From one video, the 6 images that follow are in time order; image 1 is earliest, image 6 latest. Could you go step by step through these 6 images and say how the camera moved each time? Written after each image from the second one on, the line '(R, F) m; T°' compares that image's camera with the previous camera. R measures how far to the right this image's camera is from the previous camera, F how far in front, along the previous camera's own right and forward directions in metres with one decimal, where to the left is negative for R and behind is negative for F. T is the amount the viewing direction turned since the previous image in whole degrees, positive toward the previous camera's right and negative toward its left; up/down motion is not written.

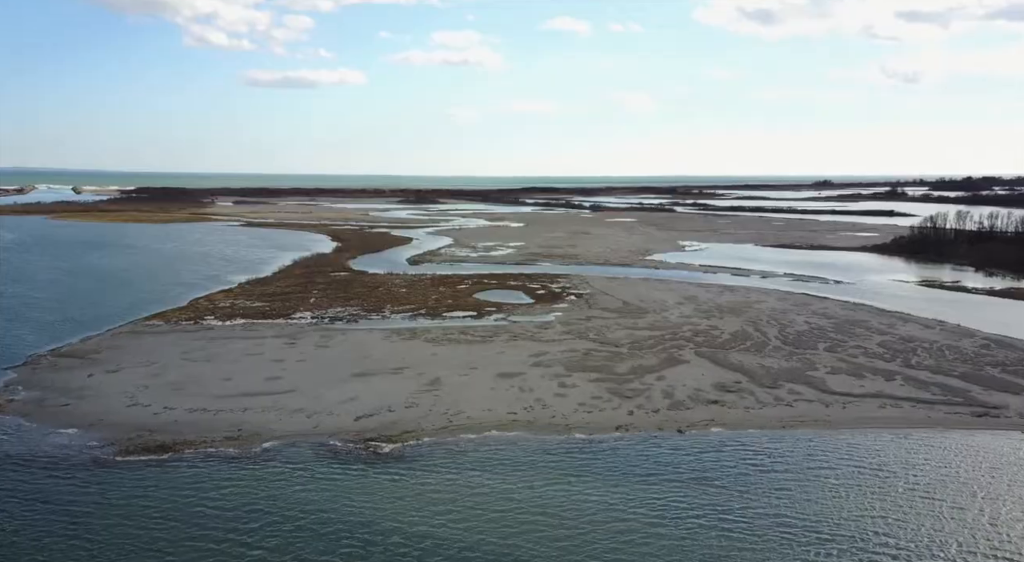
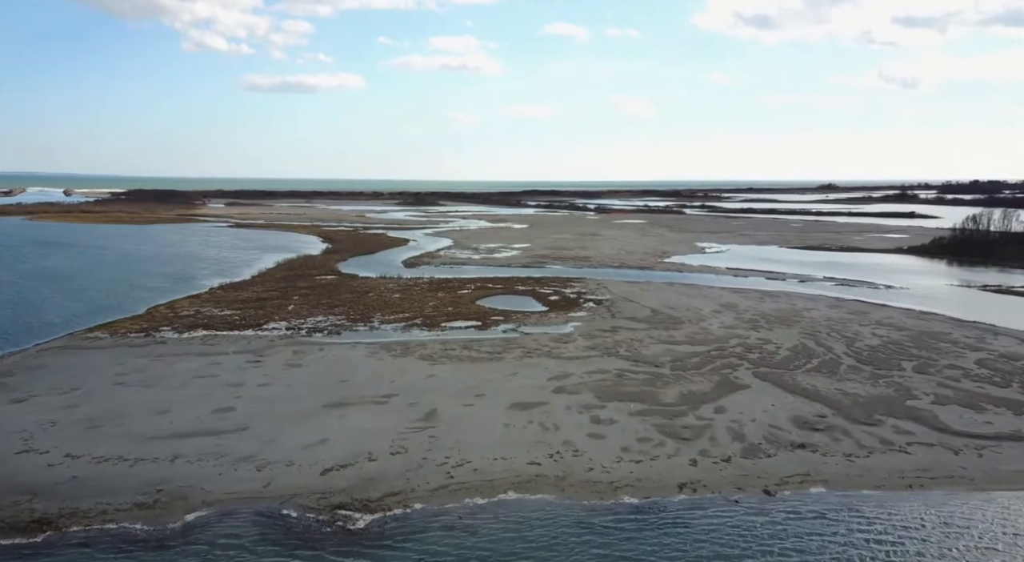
(-0.3, +2.9) m; 0°
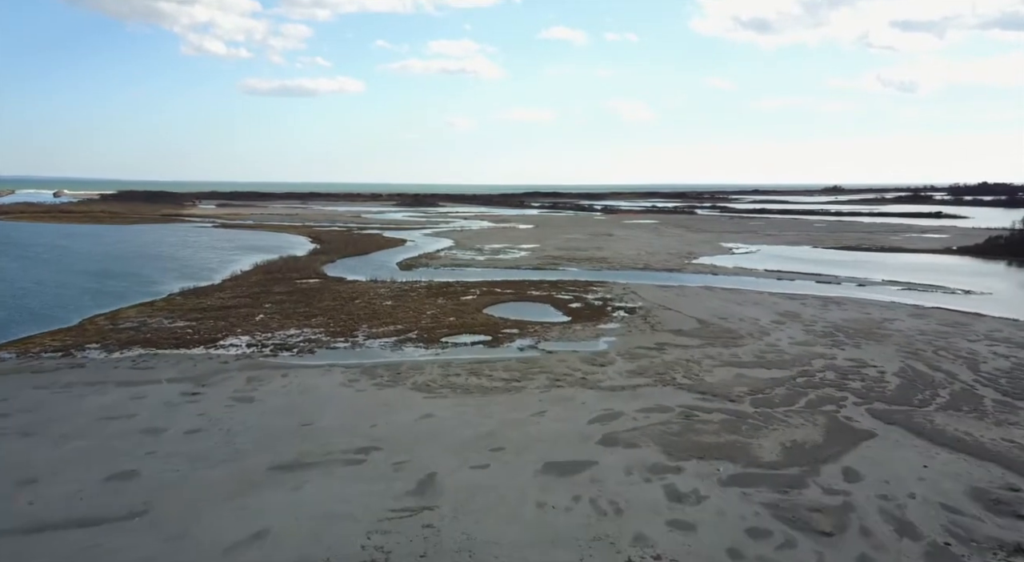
(-0.4, +3.3) m; 0°
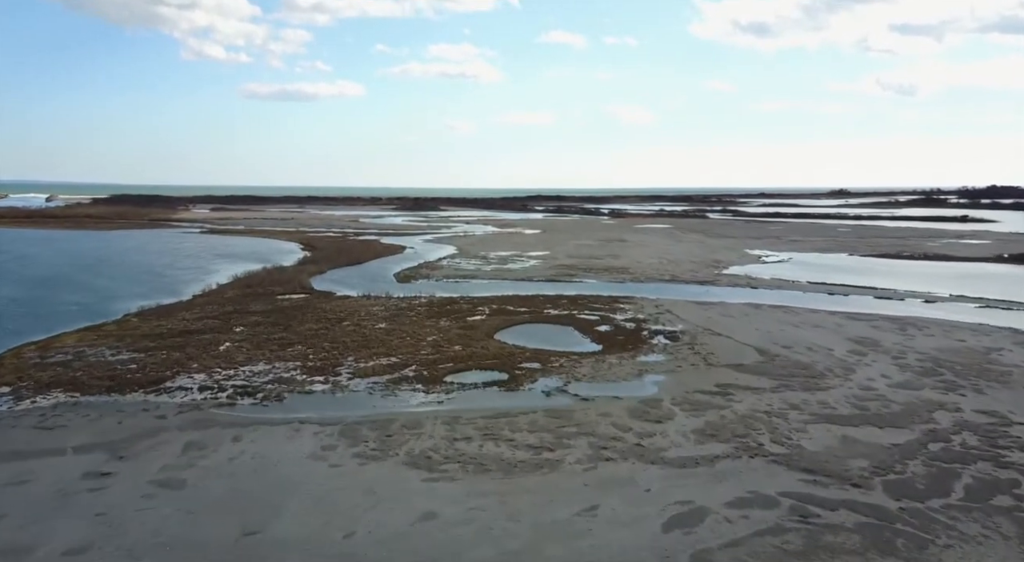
(-0.3, +2.7) m; 0°
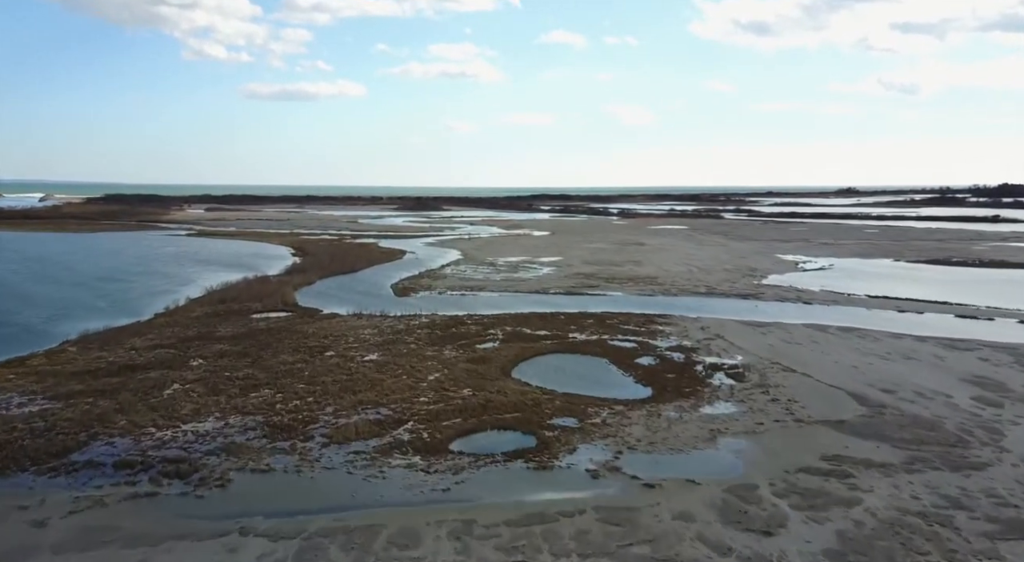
(-0.3, +2.8) m; 0°
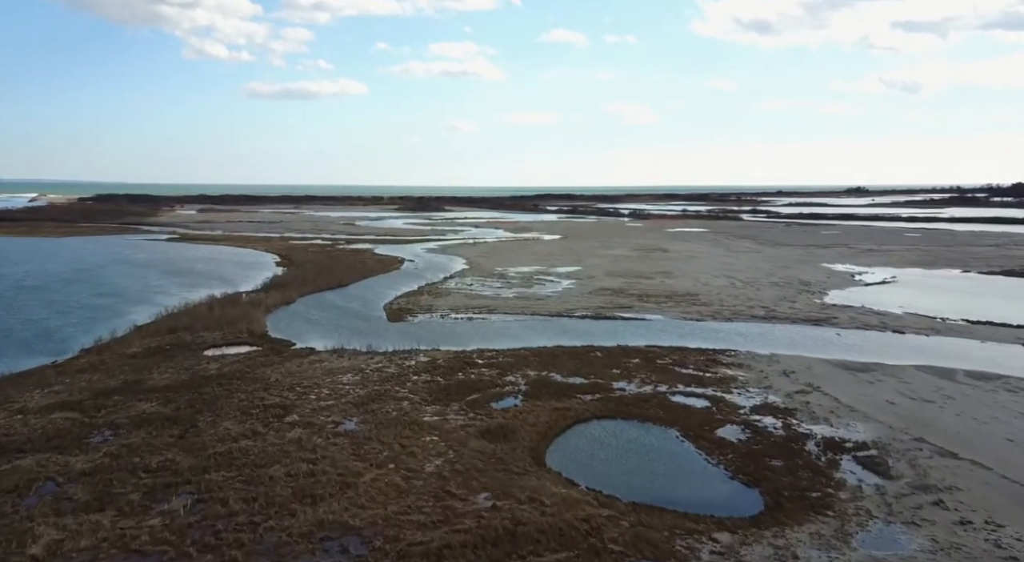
(-0.4, +3.4) m; 0°
